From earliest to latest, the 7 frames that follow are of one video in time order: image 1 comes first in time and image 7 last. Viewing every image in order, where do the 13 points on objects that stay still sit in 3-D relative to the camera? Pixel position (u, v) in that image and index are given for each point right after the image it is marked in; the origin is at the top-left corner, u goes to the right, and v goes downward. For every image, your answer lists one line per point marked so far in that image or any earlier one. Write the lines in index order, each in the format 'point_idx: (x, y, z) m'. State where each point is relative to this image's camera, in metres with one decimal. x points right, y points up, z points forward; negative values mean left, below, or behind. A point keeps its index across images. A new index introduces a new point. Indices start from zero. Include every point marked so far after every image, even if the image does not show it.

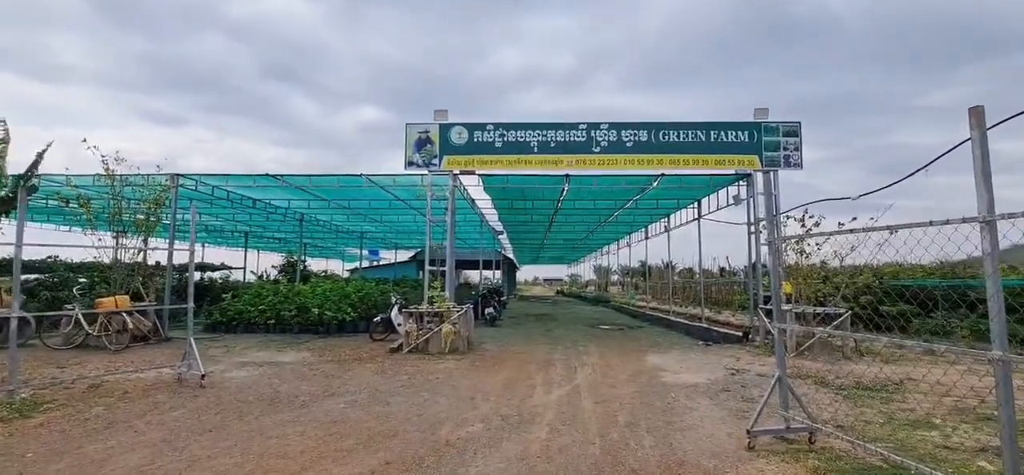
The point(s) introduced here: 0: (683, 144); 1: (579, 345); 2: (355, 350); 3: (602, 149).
0: (+3.7, +2.0, +10.9) m
1: (+1.4, -2.3, +11.0) m
2: (-3.0, -2.2, +9.7) m
3: (+1.9, +1.9, +10.9) m
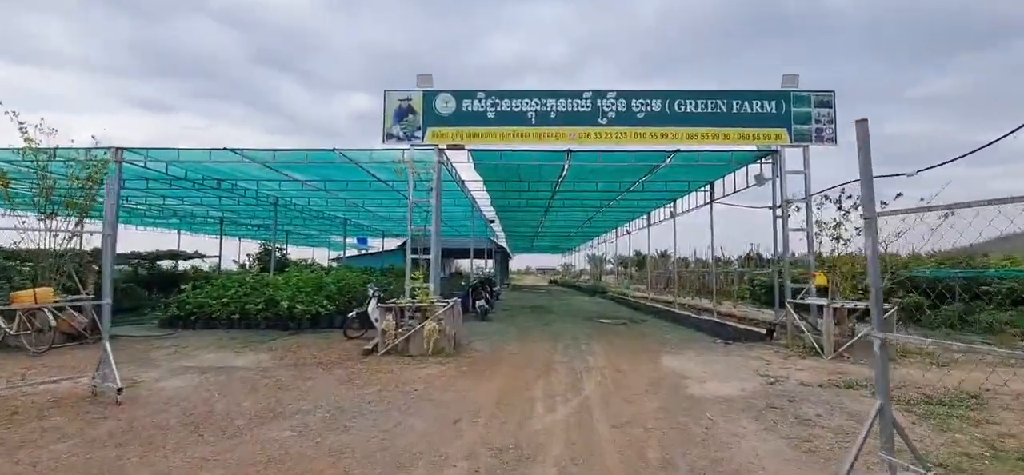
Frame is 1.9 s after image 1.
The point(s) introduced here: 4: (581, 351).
0: (+3.6, +2.3, +9.6) m
1: (+1.3, -2.0, +9.7) m
2: (-3.1, -1.9, +8.4) m
3: (+1.8, +2.2, +9.6) m
4: (+1.2, -2.0, +8.9) m
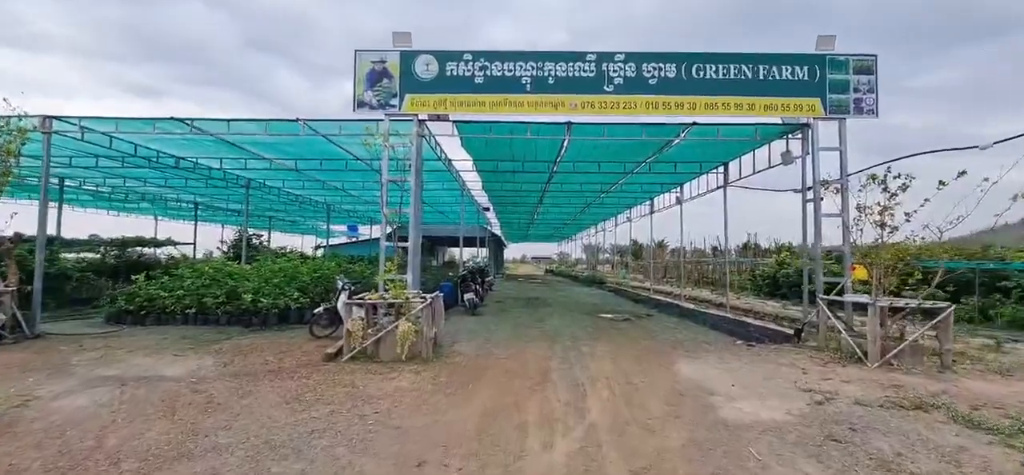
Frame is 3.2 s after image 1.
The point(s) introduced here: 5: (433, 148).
0: (+3.4, +2.5, +8.3) m
1: (+1.1, -1.8, +8.5) m
2: (-3.2, -1.6, +7.1) m
3: (+1.7, +2.4, +8.2) m
4: (+1.0, -1.7, +7.6) m
5: (-1.5, +1.7, +9.6) m
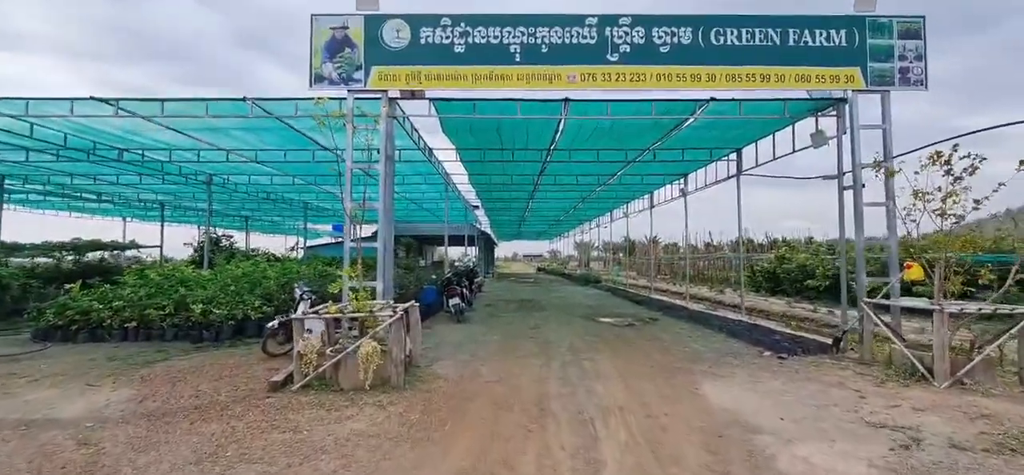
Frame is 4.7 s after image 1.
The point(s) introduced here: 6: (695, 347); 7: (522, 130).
0: (+3.2, +2.6, +7.0) m
1: (+1.0, -1.7, +7.3) m
2: (-3.3, -1.7, +5.8) m
3: (+1.5, +2.5, +7.0) m
4: (+0.9, -1.7, +6.4) m
5: (-1.7, +1.7, +8.3) m
6: (+2.8, -1.7, +8.0) m
7: (+0.2, +1.8, +8.7) m
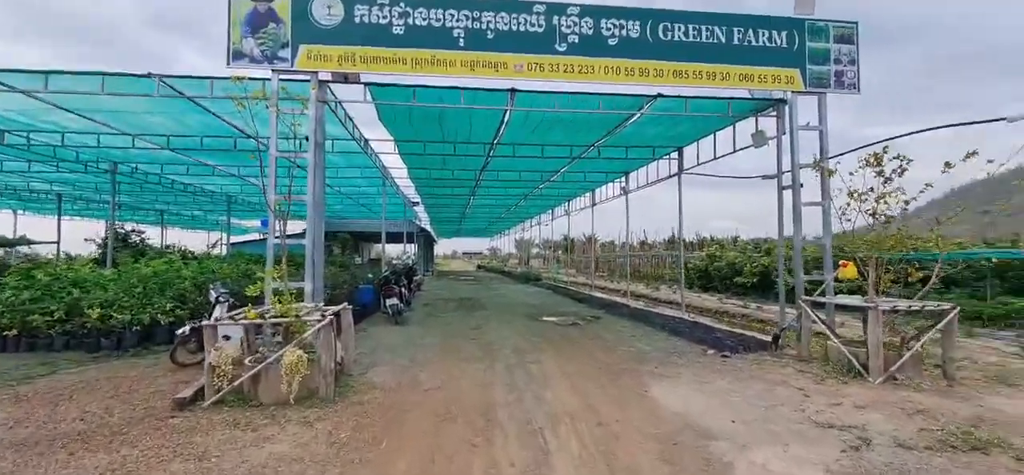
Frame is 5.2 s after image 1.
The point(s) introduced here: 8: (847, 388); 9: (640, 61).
0: (+2.5, +2.6, +7.0) m
1: (+0.2, -1.7, +7.0) m
2: (-3.9, -1.6, +5.0) m
3: (+0.8, +2.5, +6.7) m
4: (+0.2, -1.7, +6.1) m
5: (-2.6, +1.8, +7.7) m
6: (+2.0, -1.7, +7.9) m
7: (-0.7, +1.9, +8.2) m
8: (+3.6, -1.6, +5.5) m
9: (+1.7, +2.4, +6.8) m
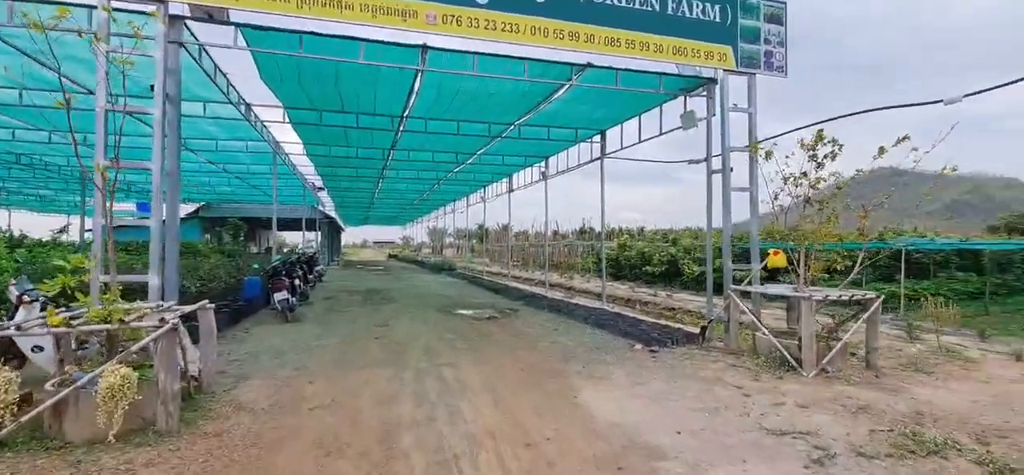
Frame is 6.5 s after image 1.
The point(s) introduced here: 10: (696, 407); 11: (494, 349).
0: (+1.4, +2.8, +6.3) m
1: (-0.8, -1.5, +6.0) m
2: (-4.6, -1.4, +3.4) m
3: (-0.2, +2.7, +5.8) m
4: (-0.7, -1.5, +5.1) m
5: (-3.7, +2.0, +6.2) m
6: (+0.7, -1.5, +7.2) m
7: (-2.0, +2.1, +7.0) m
8: (+2.7, -1.5, +5.1) m
9: (+0.7, +2.5, +6.1) m
10: (+1.6, -1.5, +4.5) m
11: (-0.2, -1.5, +6.9) m
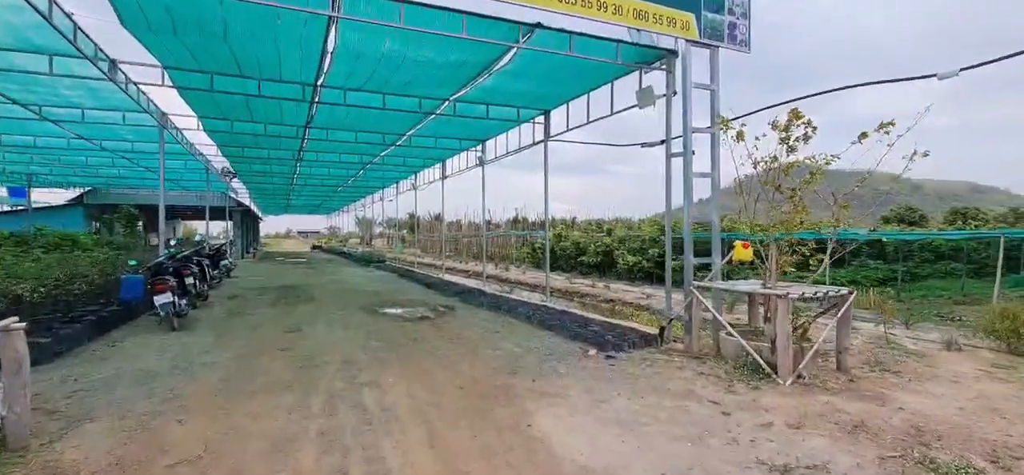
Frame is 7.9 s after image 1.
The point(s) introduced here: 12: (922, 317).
0: (+0.8, +2.9, +5.4) m
1: (-1.5, -1.4, +4.9) m
2: (-4.8, -1.4, +1.8) m
3: (-0.8, +2.8, +4.7) m
4: (-1.2, -1.4, +4.1) m
5: (-4.3, +2.1, +4.6) m
6: (-0.1, -1.4, +6.3) m
7: (-2.7, +2.2, +5.7) m
8: (+2.2, -1.4, +4.5) m
9: (+0.1, +2.6, +5.1) m
10: (+1.2, -1.4, +3.7) m
11: (-1.0, -1.4, +5.9) m
12: (+8.1, -1.6, +10.0) m
